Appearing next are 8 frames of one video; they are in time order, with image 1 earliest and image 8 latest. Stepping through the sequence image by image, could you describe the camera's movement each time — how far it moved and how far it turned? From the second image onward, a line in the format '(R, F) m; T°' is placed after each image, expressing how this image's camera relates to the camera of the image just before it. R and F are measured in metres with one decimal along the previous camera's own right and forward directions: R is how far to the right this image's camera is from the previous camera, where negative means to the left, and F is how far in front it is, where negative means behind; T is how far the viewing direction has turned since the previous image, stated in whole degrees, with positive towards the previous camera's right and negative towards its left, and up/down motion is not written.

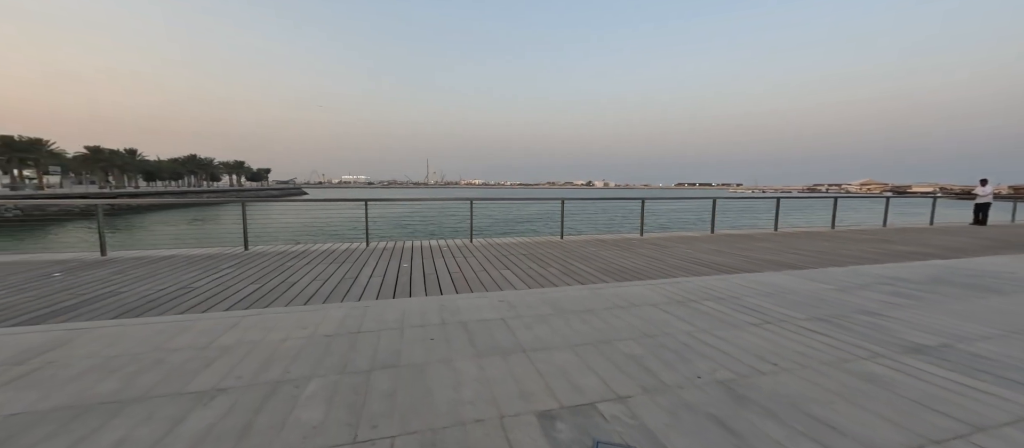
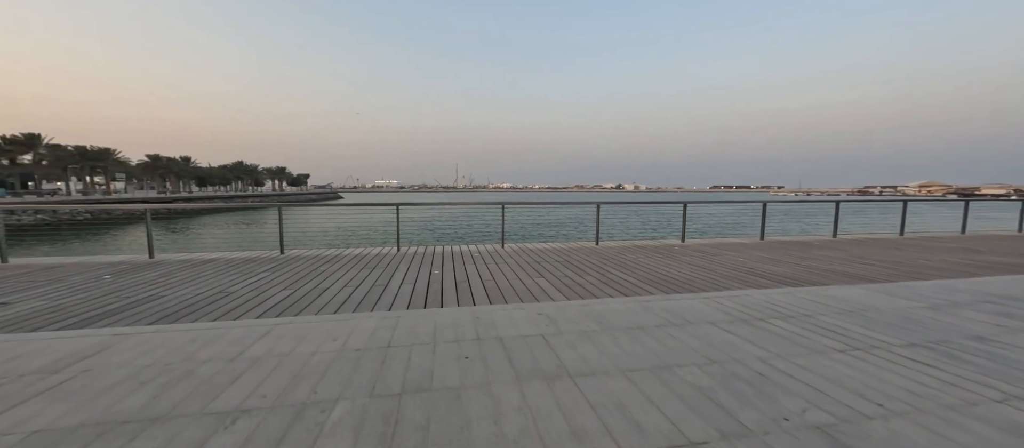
(-0.1, +0.2) m; -4°
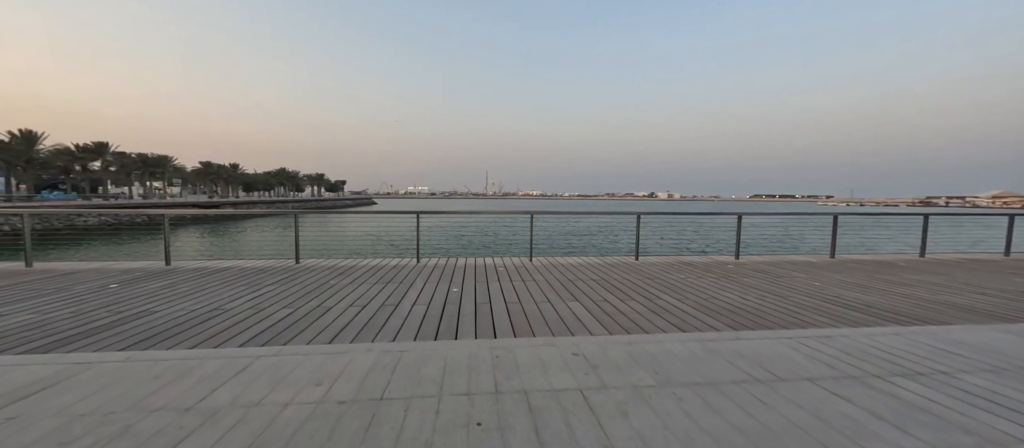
(0.0, +0.4) m; -5°
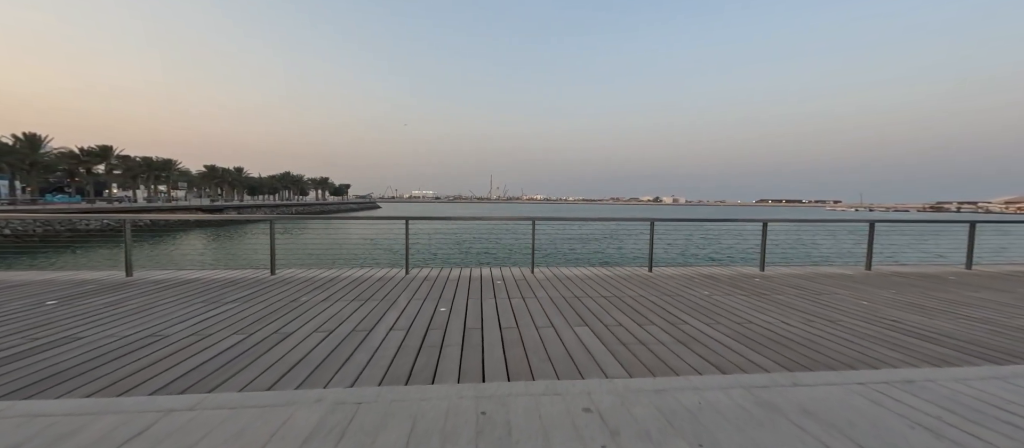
(0.0, +0.4) m; -1°
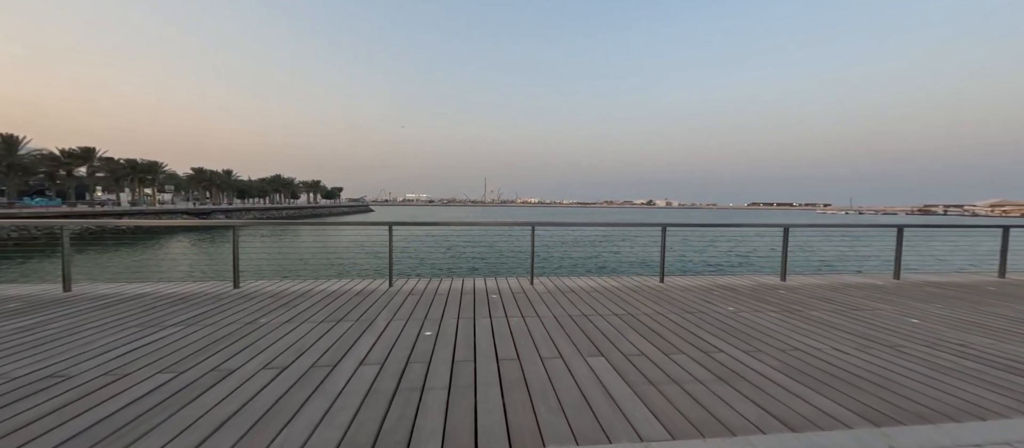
(0.0, +0.4) m; +1°
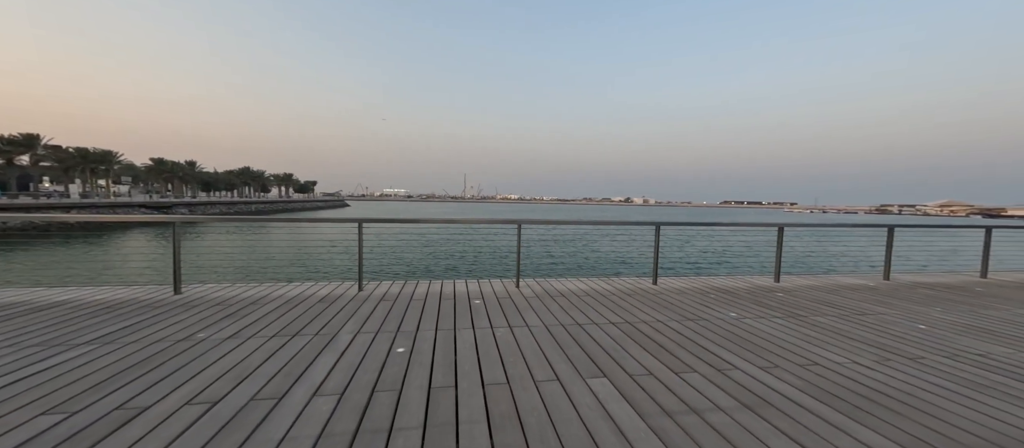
(0.0, +0.3) m; +3°
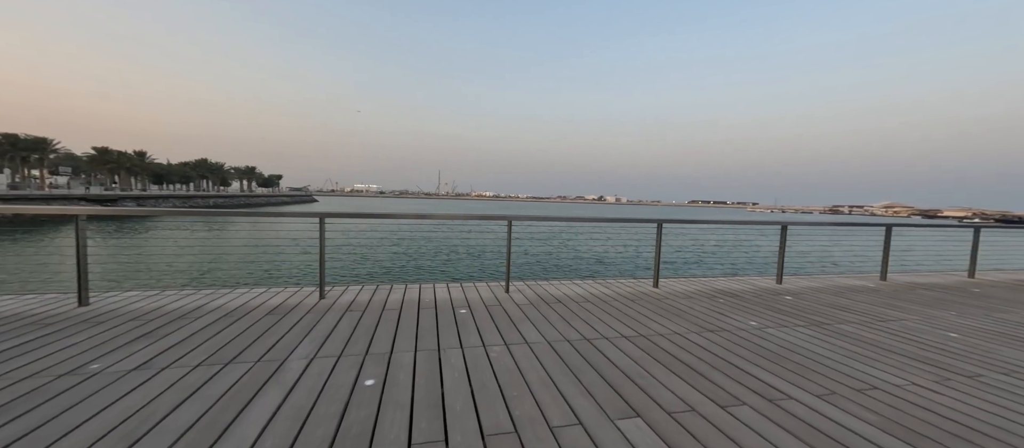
(-0.1, +0.4) m; +4°
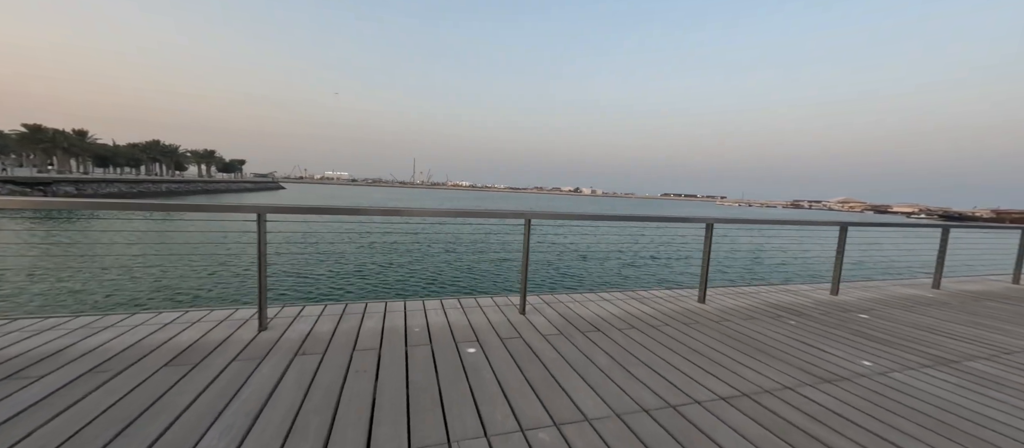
(-0.3, +0.8) m; +4°
